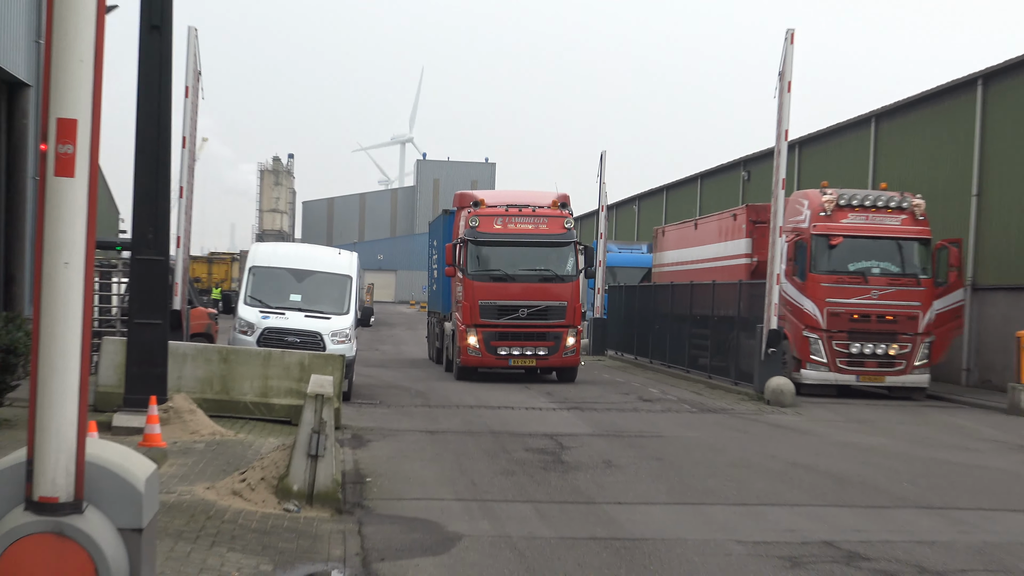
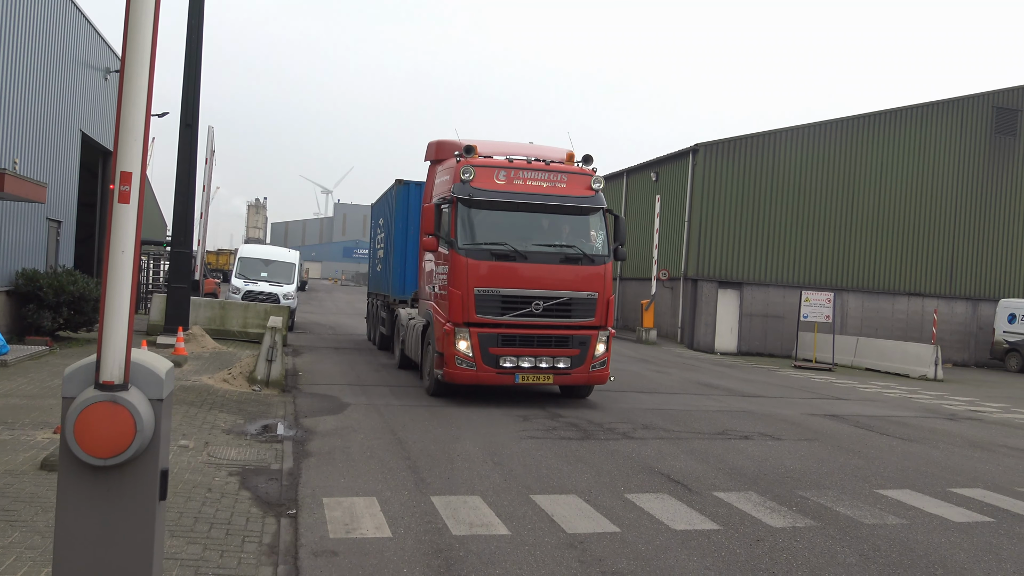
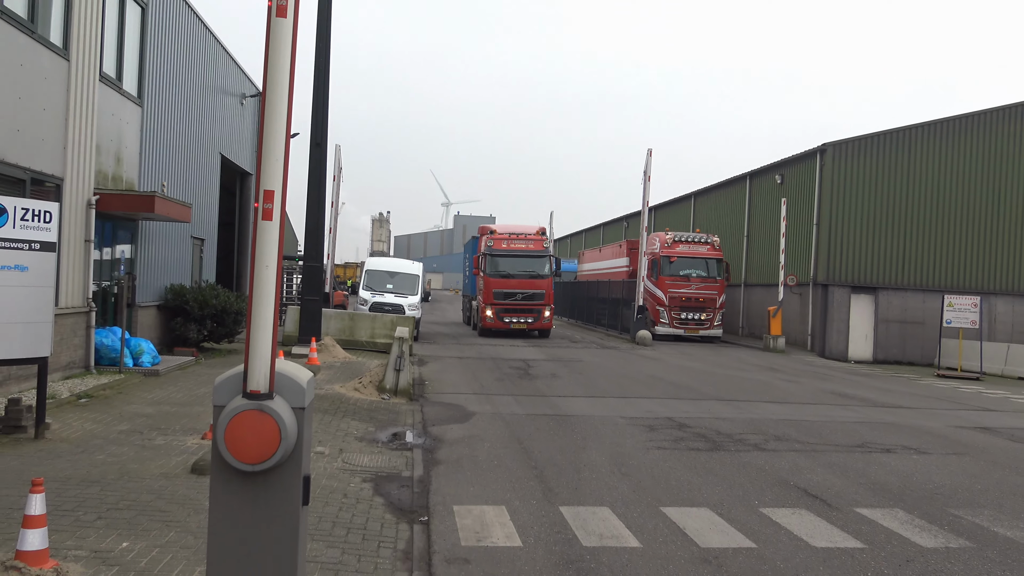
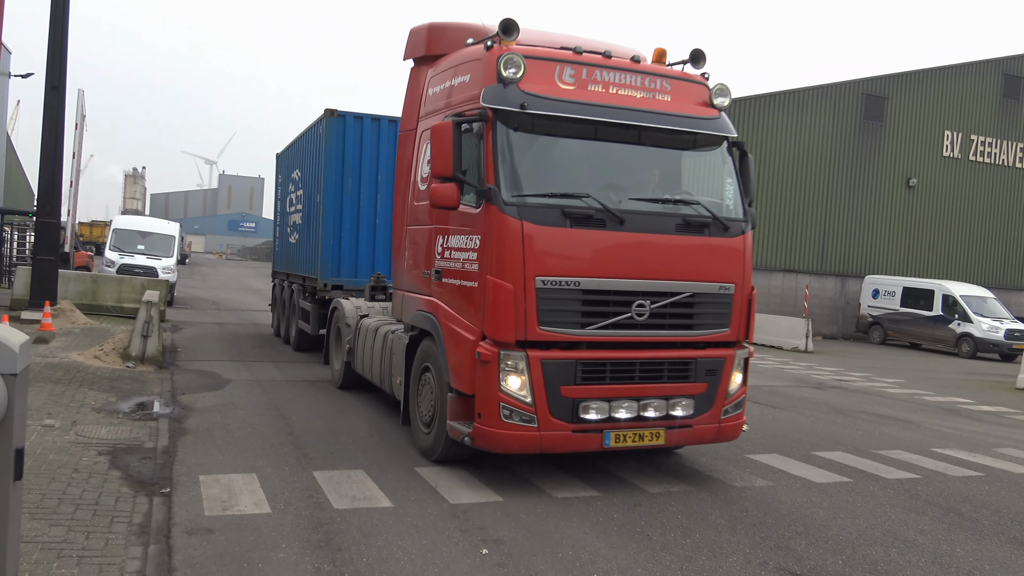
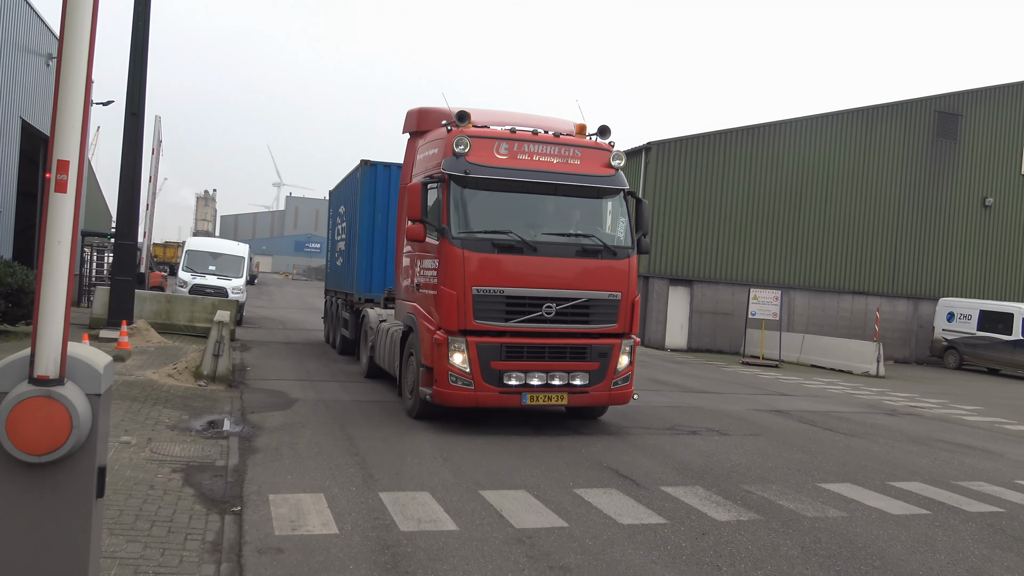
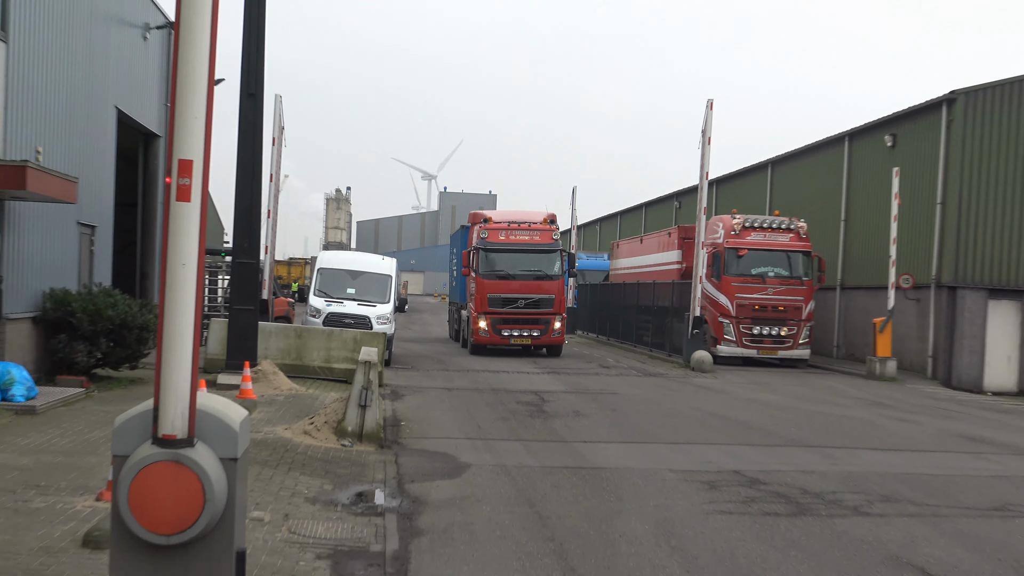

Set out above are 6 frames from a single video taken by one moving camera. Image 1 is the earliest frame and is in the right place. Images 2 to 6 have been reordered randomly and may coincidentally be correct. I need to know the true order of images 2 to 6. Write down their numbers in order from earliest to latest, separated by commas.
6, 3, 2, 5, 4
